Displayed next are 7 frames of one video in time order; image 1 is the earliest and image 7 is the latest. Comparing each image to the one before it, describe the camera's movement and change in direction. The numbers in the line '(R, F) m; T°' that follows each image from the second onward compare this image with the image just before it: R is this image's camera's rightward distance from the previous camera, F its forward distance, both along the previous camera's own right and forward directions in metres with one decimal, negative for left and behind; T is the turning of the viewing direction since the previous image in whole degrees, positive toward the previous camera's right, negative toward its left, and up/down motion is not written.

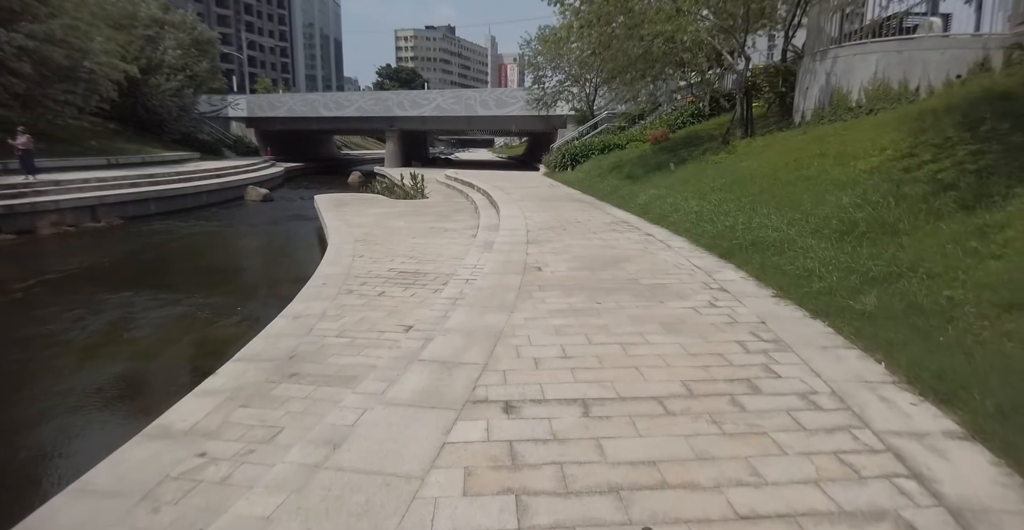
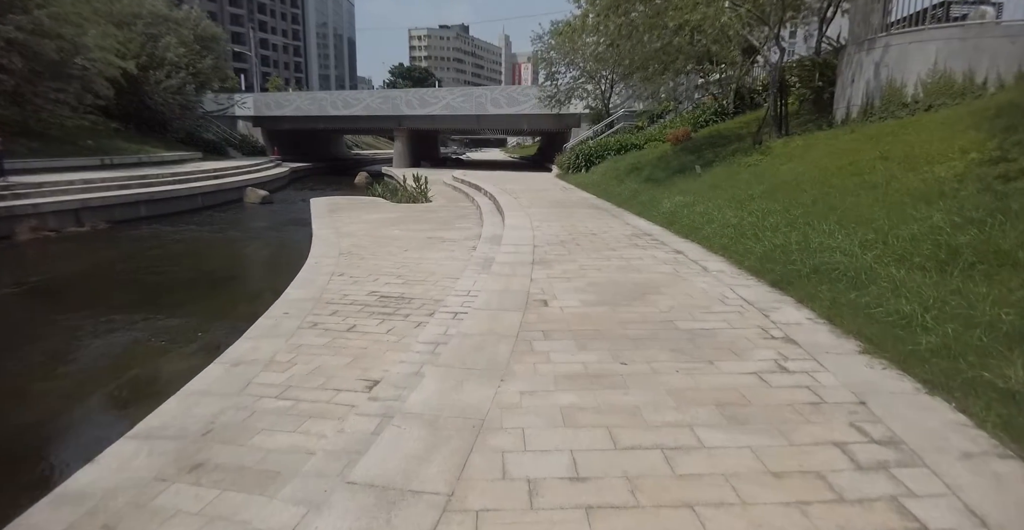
(+0.1, +1.4) m; -1°
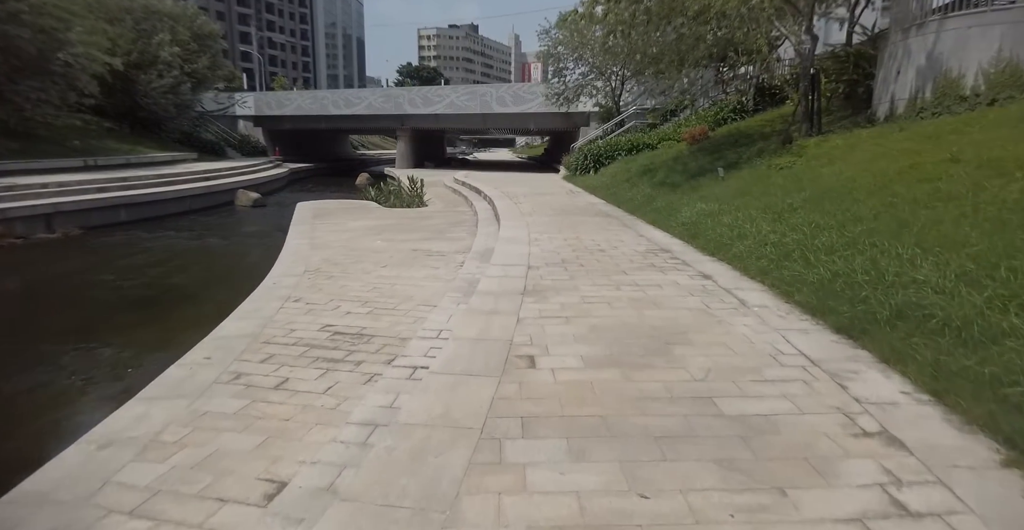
(+0.2, +1.4) m; -1°
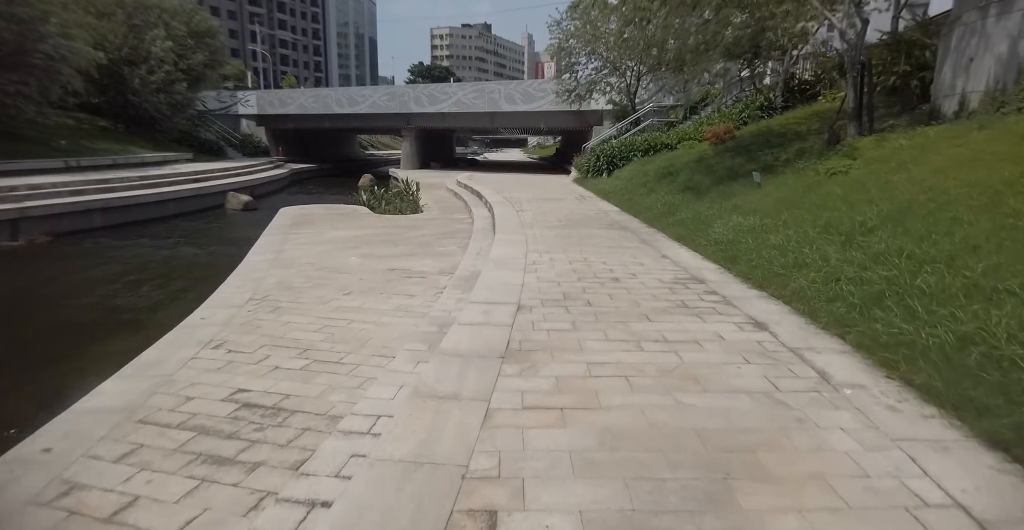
(+0.2, +1.6) m; -1°
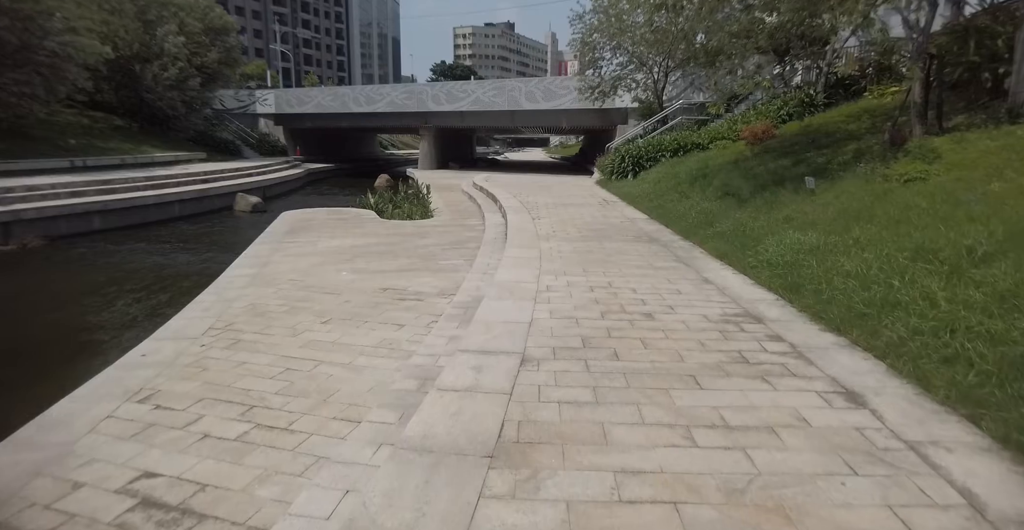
(+0.1, +1.1) m; -2°
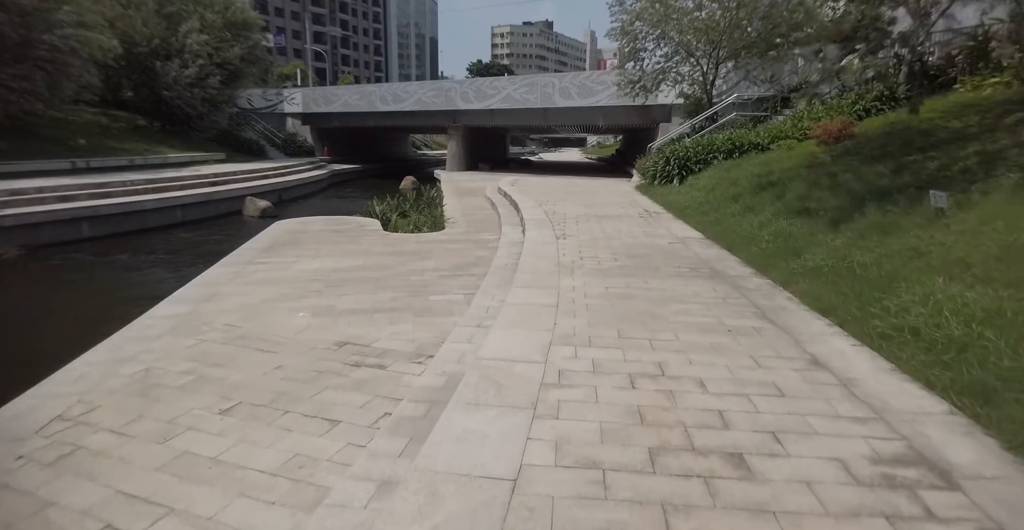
(+0.3, +2.0) m; -4°
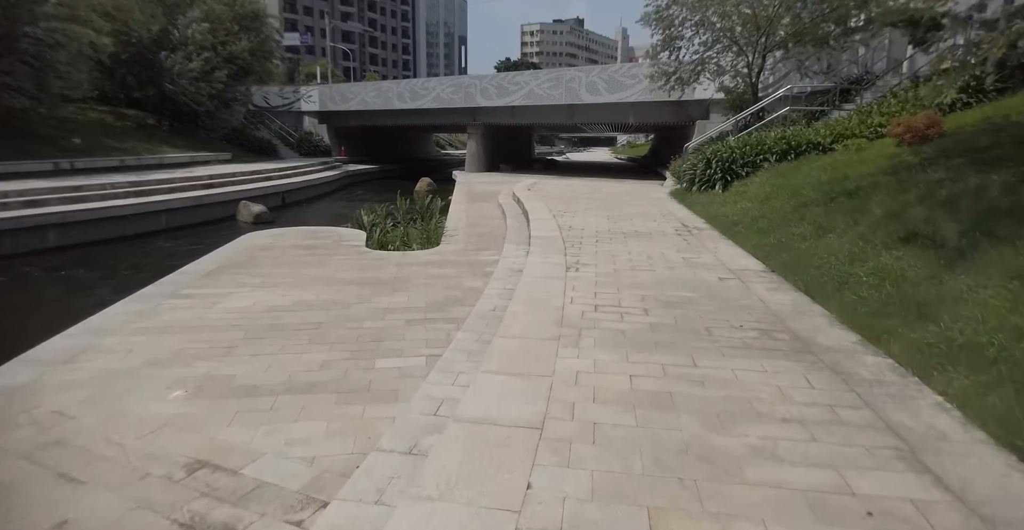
(+0.3, +2.0) m; -3°
